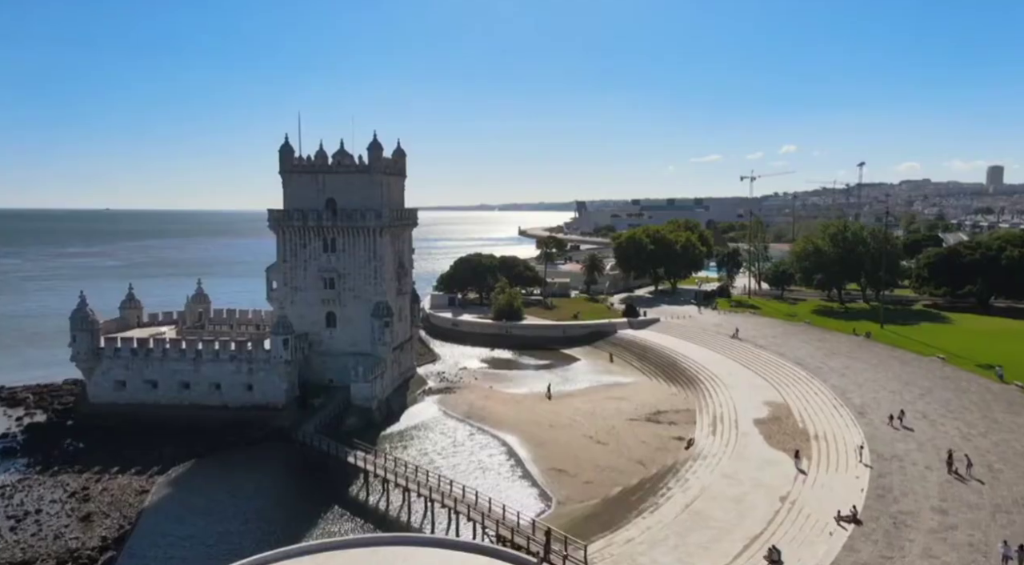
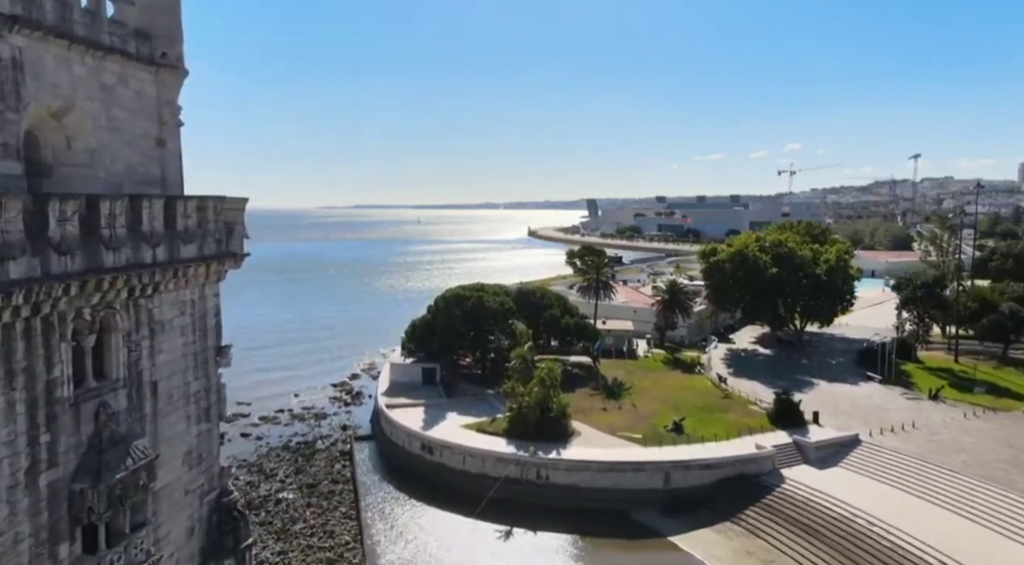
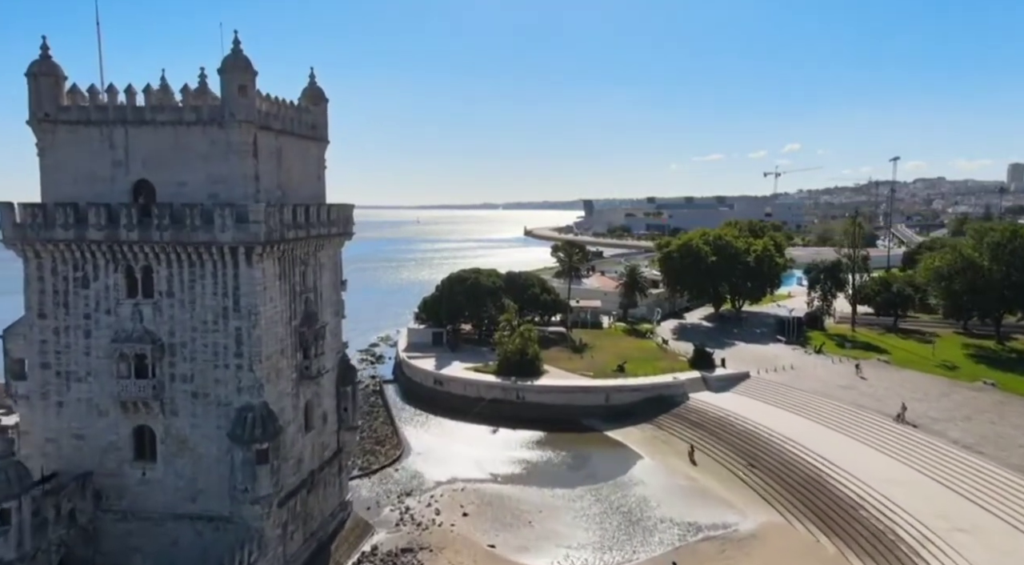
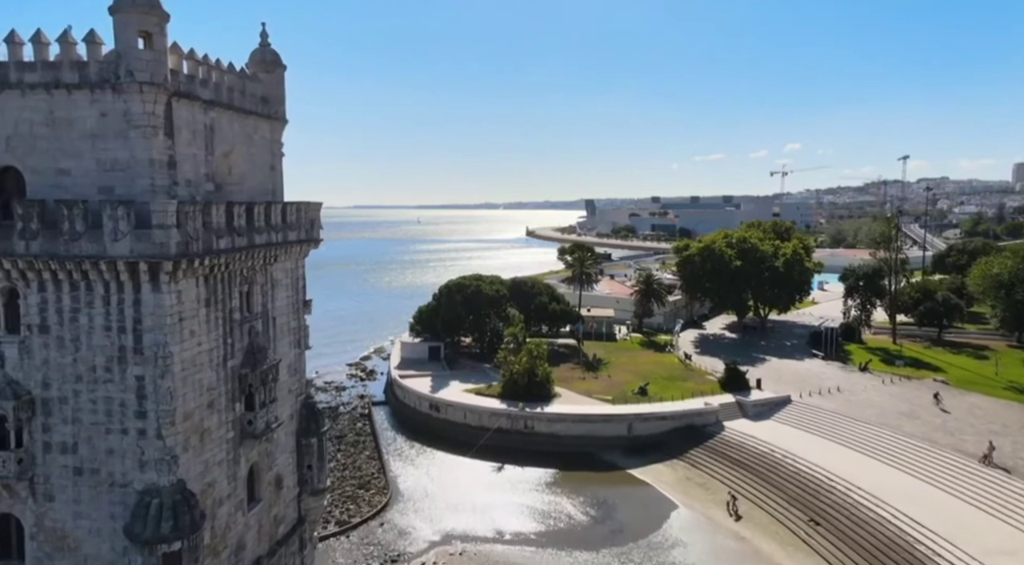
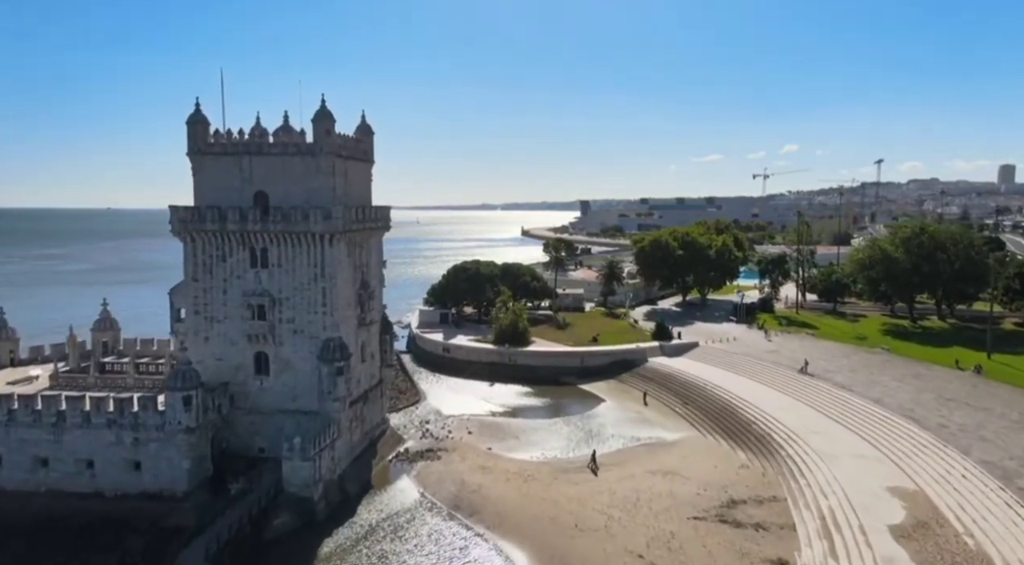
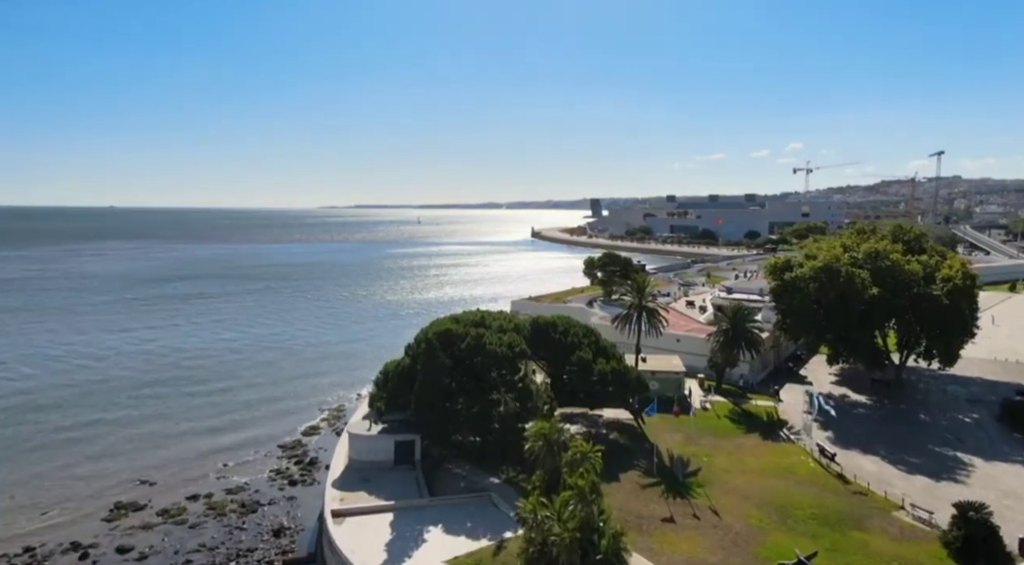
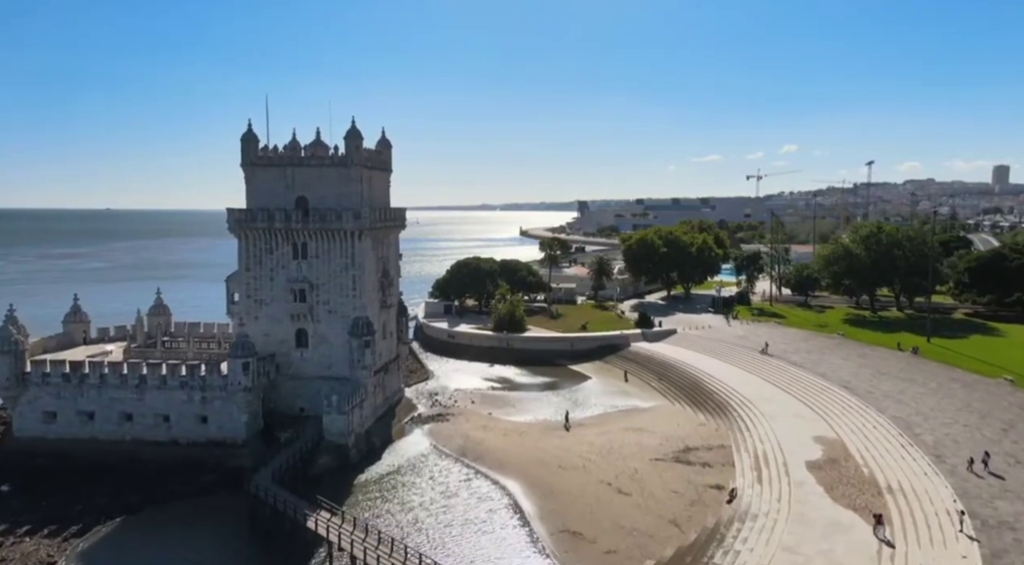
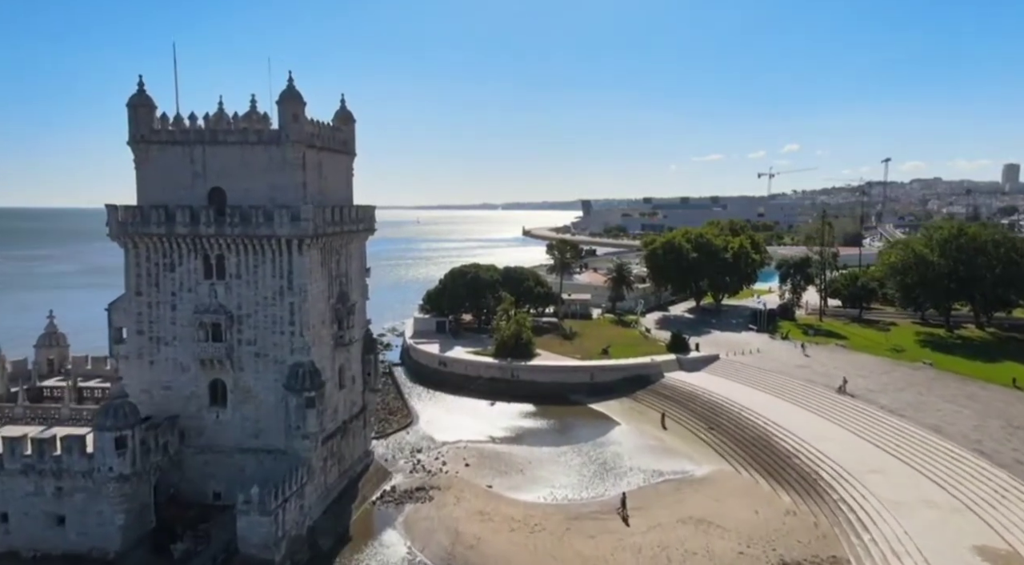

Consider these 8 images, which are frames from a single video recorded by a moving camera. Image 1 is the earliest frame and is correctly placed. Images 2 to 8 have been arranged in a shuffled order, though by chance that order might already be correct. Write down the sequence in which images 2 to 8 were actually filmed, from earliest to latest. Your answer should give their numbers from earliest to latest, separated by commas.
7, 5, 8, 3, 4, 2, 6
